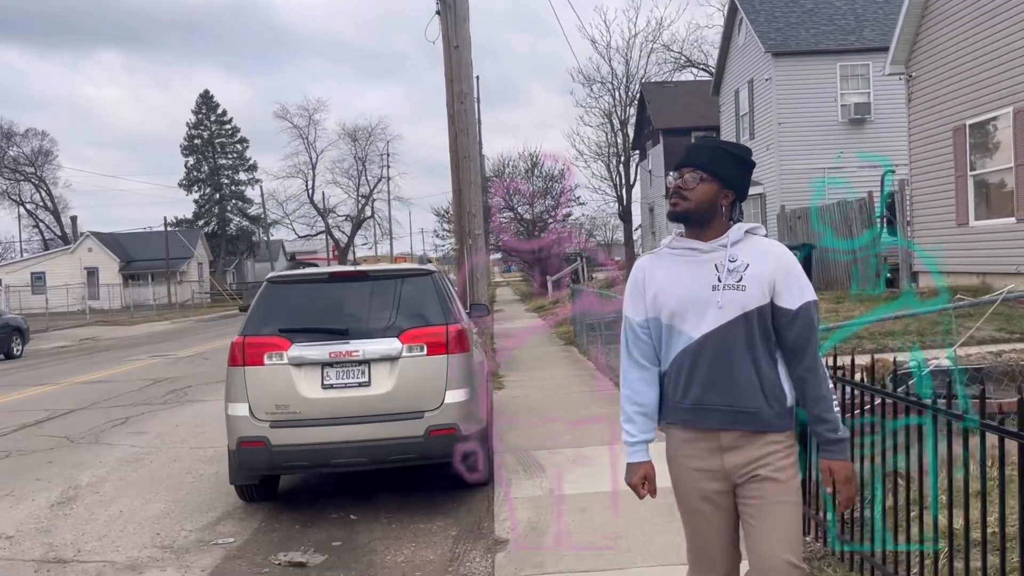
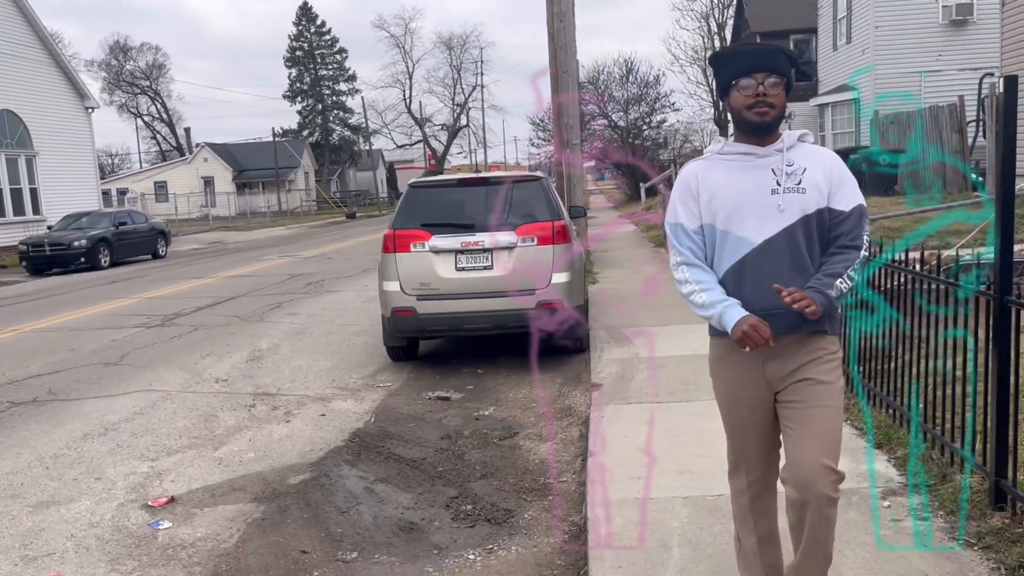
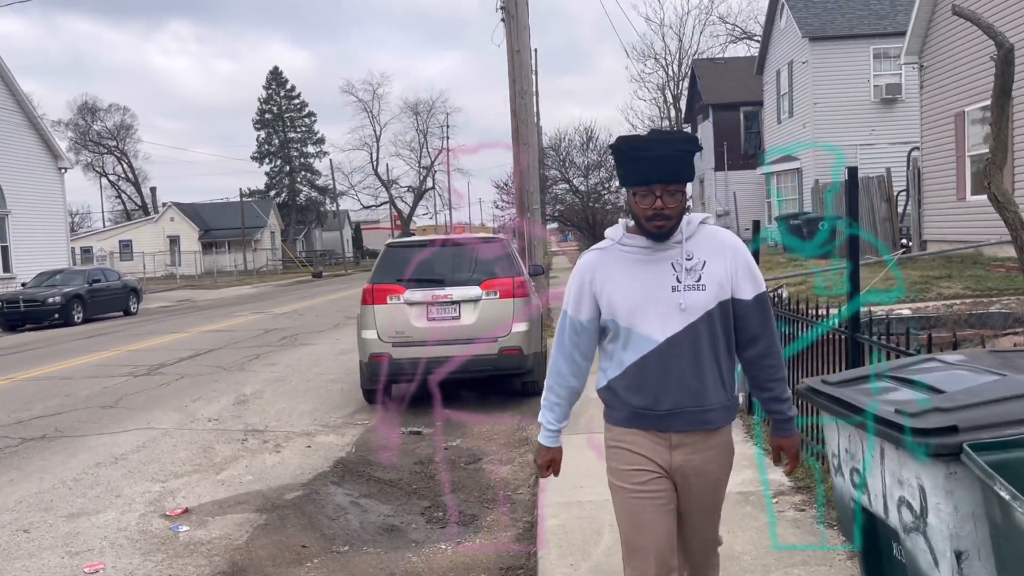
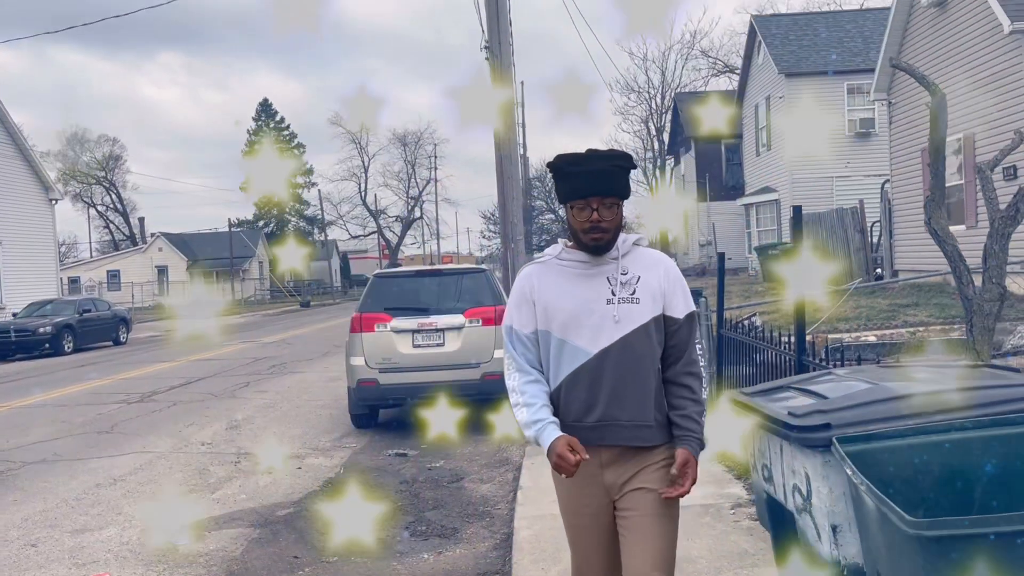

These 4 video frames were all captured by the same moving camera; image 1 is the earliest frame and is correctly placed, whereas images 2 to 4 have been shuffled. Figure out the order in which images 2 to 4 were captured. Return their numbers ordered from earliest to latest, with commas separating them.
2, 3, 4
